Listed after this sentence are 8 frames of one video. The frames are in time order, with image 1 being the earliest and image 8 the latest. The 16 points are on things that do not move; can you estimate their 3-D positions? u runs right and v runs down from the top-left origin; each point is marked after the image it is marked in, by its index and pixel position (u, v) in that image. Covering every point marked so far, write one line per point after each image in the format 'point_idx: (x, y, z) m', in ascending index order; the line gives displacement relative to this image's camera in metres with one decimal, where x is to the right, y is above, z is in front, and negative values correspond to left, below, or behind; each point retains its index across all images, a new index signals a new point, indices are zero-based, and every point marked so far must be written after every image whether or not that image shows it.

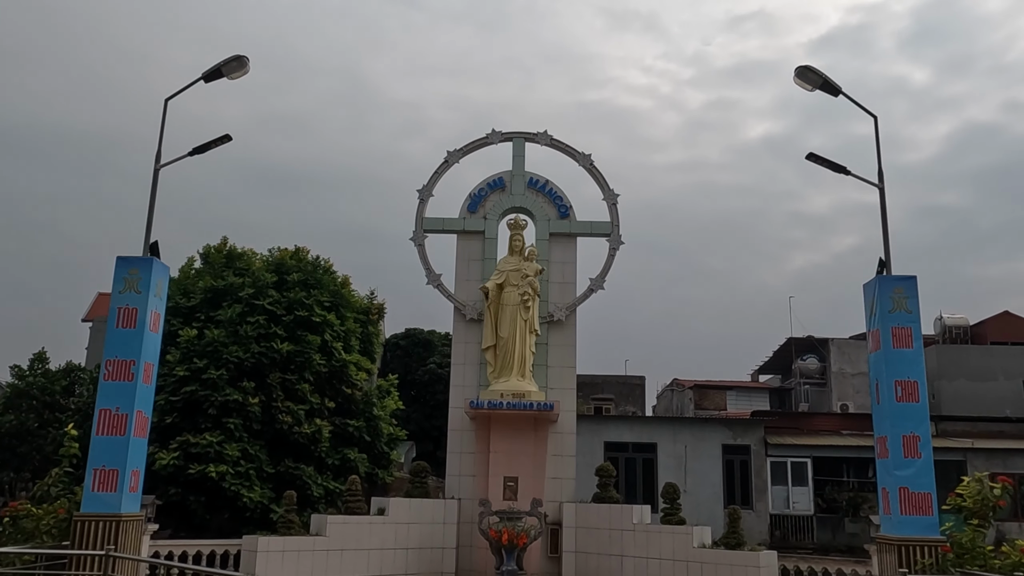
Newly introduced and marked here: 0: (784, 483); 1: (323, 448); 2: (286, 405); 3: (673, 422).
0: (+6.6, -4.7, +19.3) m
1: (-4.3, -3.7, +18.5) m
2: (-5.1, -2.7, +18.1) m
3: (+3.9, -3.3, +19.5) m
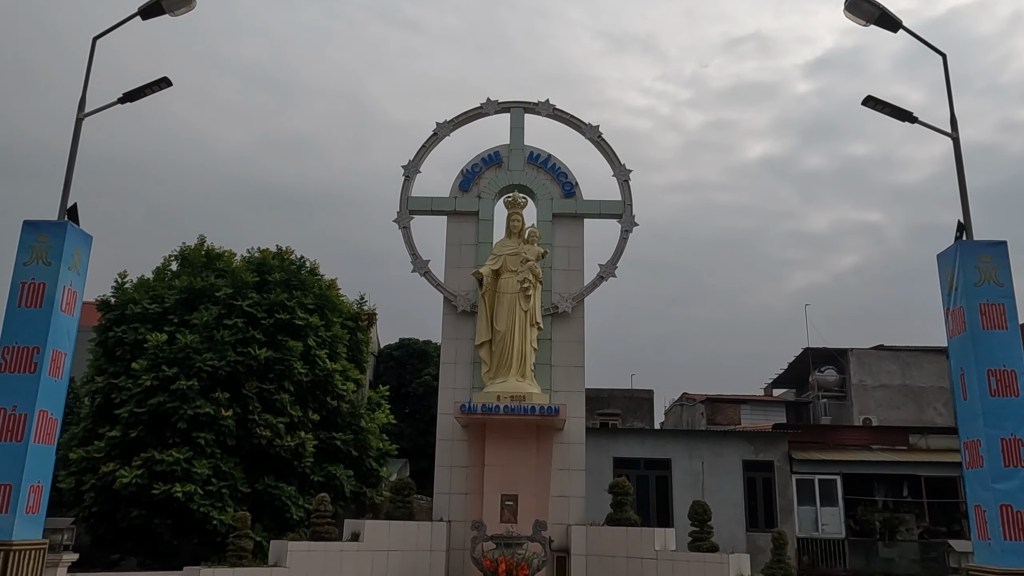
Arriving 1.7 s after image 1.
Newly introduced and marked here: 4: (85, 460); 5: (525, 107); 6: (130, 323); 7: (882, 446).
0: (+6.6, -4.7, +17.5) m
1: (-4.3, -3.7, +16.9) m
2: (-5.1, -2.7, +16.4) m
3: (+3.9, -3.3, +17.8) m
4: (-8.2, -3.3, +15.3) m
5: (+0.2, +2.6, +11.6) m
6: (-8.3, -0.8, +17.1) m
7: (+8.8, -3.8, +19.1) m
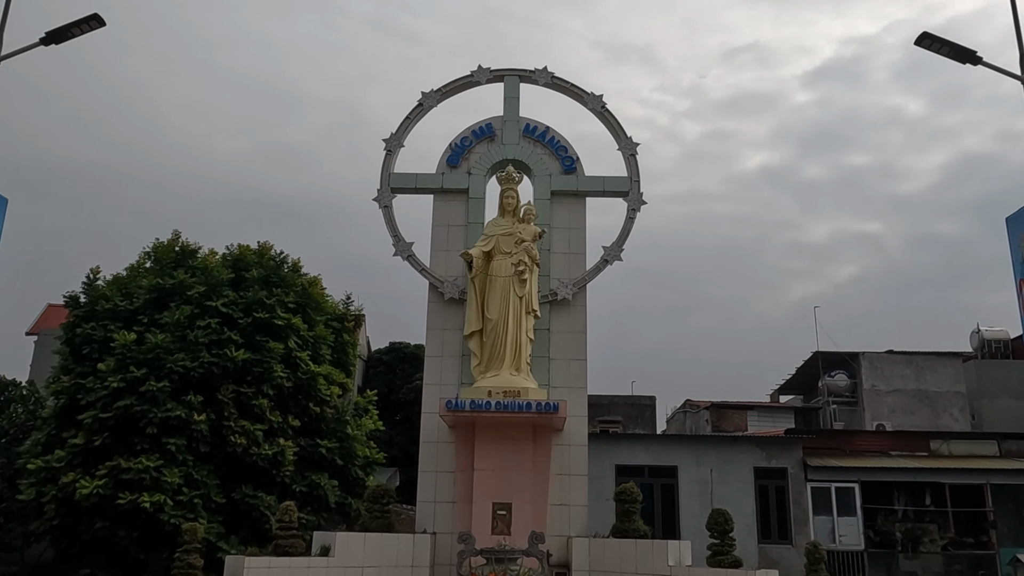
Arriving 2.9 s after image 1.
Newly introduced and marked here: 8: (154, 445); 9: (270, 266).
0: (+6.5, -4.6, +16.4) m
1: (-4.4, -3.7, +15.7) m
2: (-5.2, -2.6, +15.3) m
3: (+3.8, -3.2, +16.7) m
4: (-8.3, -3.2, +14.2) m
5: (+0.1, +2.8, +10.6) m
6: (-8.4, -0.7, +16.0) m
7: (+8.7, -3.7, +18.0) m
8: (-6.7, -2.9, +14.8) m
9: (-5.3, +0.5, +17.3) m
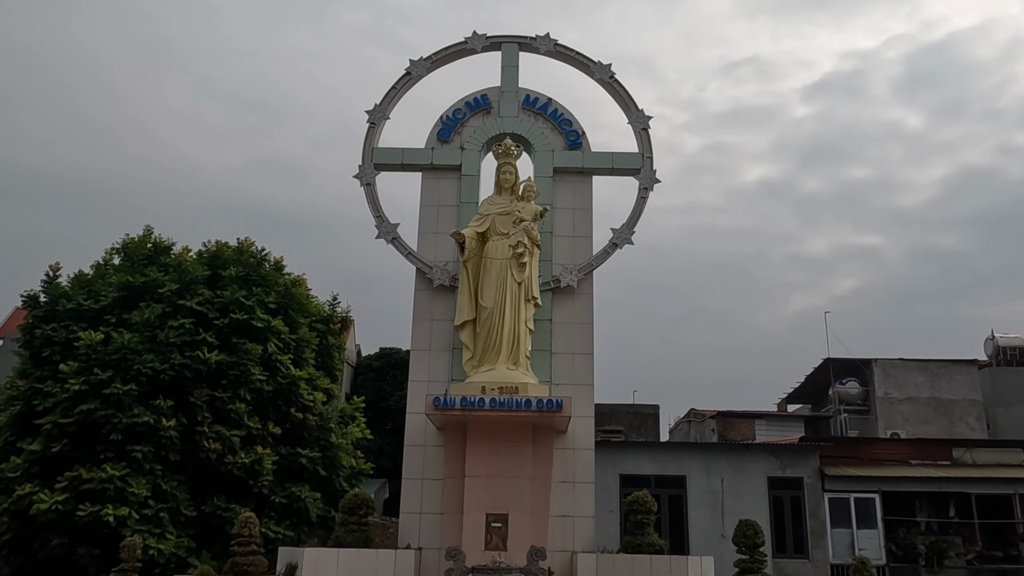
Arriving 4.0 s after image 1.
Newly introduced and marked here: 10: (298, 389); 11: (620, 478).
0: (+6.5, -4.6, +15.4) m
1: (-4.5, -3.6, +14.7) m
2: (-5.2, -2.6, +14.3) m
3: (+3.8, -3.2, +15.7) m
4: (-8.3, -3.1, +13.1) m
5: (+0.1, +2.9, +9.7) m
6: (-8.4, -0.6, +15.1) m
7: (+8.7, -3.7, +17.0) m
8: (-6.7, -2.8, +13.8) m
9: (-5.3, +0.5, +16.3) m
10: (-4.1, -2.0, +15.7) m
11: (+2.1, -3.8, +15.7) m
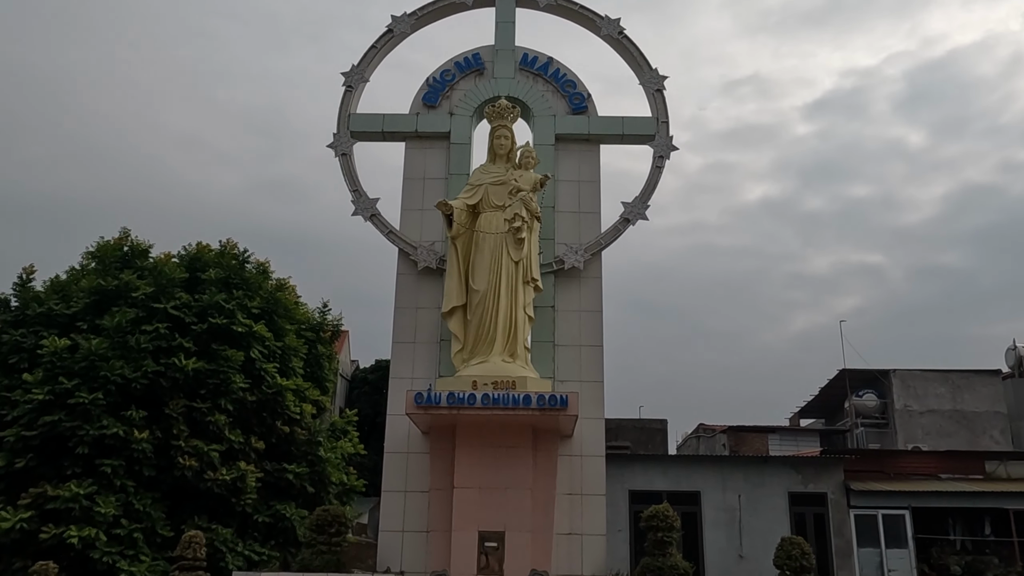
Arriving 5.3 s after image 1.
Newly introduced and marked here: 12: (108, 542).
0: (+6.5, -4.6, +14.2) m
1: (-4.5, -3.6, +13.6) m
2: (-5.3, -2.6, +13.2) m
3: (+3.8, -3.2, +14.5) m
4: (-8.3, -3.1, +12.0) m
5: (0.0, +3.1, +8.6) m
6: (-8.4, -0.7, +14.0) m
7: (+8.7, -3.7, +15.8) m
8: (-6.7, -2.8, +12.7) m
9: (-5.3, +0.5, +15.3) m
10: (-4.1, -2.1, +14.6) m
11: (+2.1, -3.8, +14.5) m
12: (-6.1, -3.8, +12.1) m
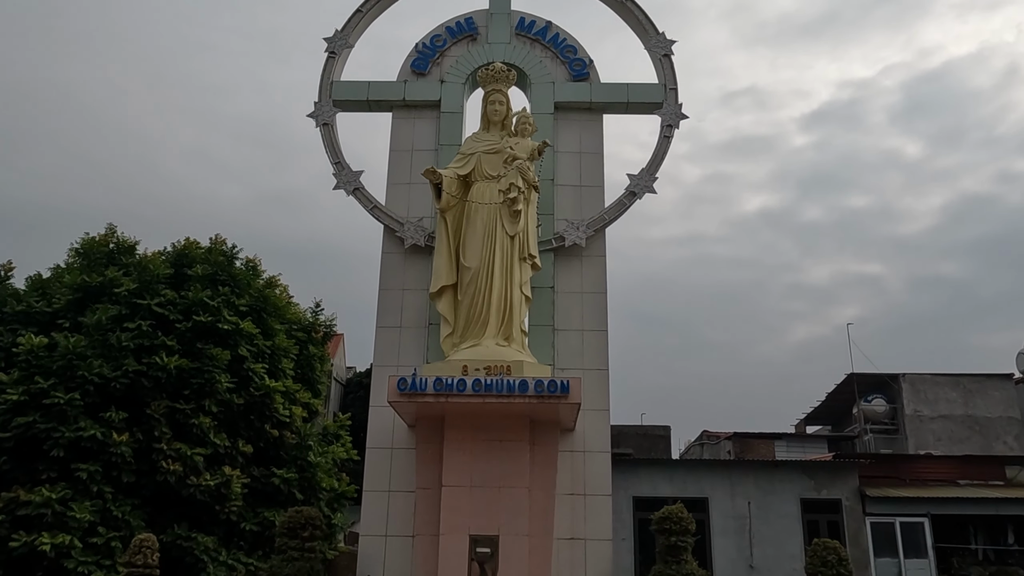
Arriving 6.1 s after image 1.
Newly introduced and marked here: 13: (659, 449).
0: (+6.4, -4.5, +13.5) m
1: (-4.5, -3.6, +12.9) m
2: (-5.3, -2.5, +12.5) m
3: (+3.8, -3.2, +13.9) m
4: (-8.4, -3.0, +11.3) m
5: (0.0, +3.2, +8.0) m
6: (-8.5, -0.6, +13.3) m
7: (+8.7, -3.6, +15.1) m
8: (-6.8, -2.8, +12.0) m
9: (-5.4, +0.5, +14.6) m
10: (-4.2, -2.0, +13.9) m
11: (+2.1, -3.7, +13.8) m
12: (-6.1, -3.8, +11.4) m
13: (+3.7, -4.0, +19.9) m
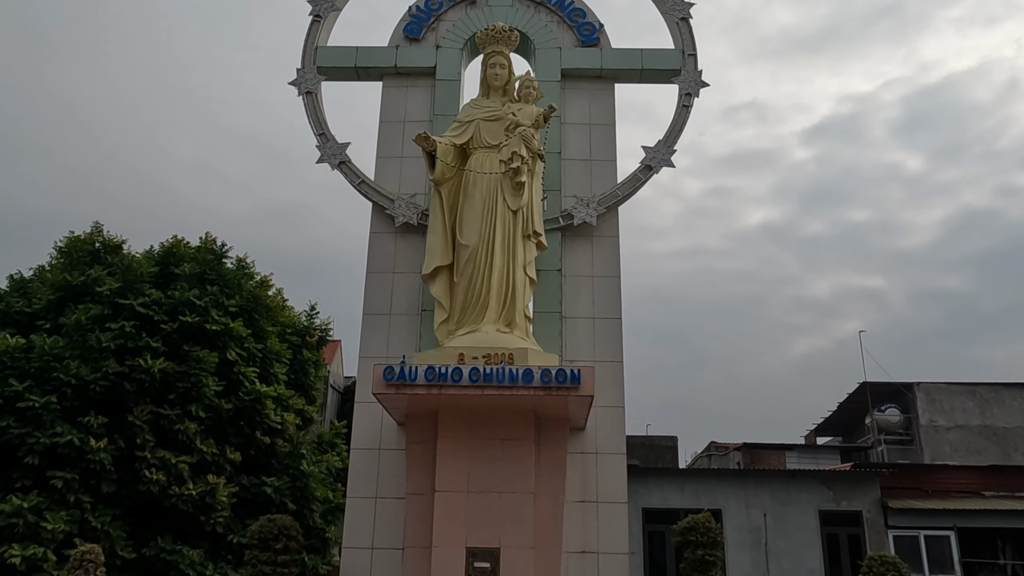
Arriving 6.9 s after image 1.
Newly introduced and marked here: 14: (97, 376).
0: (+6.5, -4.5, +12.7) m
1: (-4.5, -3.5, +12.1) m
2: (-5.3, -2.5, +11.8) m
3: (+3.8, -3.2, +13.1) m
4: (-8.3, -3.0, +10.6) m
5: (0.0, +3.3, +7.4) m
6: (-8.5, -0.6, +12.6) m
7: (+8.7, -3.7, +14.3) m
8: (-6.7, -2.7, +11.3) m
9: (-5.3, +0.5, +14.0) m
10: (-4.1, -2.0, +13.2) m
11: (+2.1, -3.7, +13.0) m
12: (-6.1, -3.7, +10.7) m
13: (+3.7, -4.1, +19.1) m
14: (-6.1, -1.3, +11.8) m
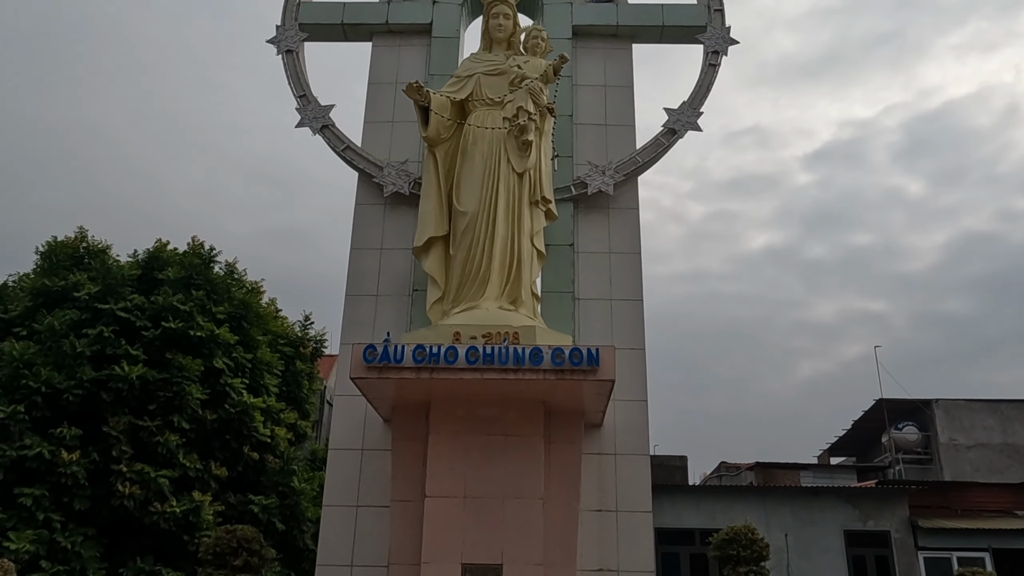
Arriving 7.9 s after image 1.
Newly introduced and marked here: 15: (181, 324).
0: (+6.5, -4.5, +11.8) m
1: (-4.4, -3.6, +11.3) m
2: (-5.2, -2.5, +11.0) m
3: (+3.8, -3.2, +12.3) m
4: (-8.3, -3.0, +9.8) m
5: (+0.1, +3.4, +6.8) m
6: (-8.4, -0.7, +11.9) m
7: (+8.8, -3.8, +13.5) m
8: (-6.7, -2.7, +10.5) m
9: (-5.3, +0.4, +13.3) m
10: (-4.1, -2.1, +12.4) m
11: (+2.2, -3.8, +12.2) m
12: (-6.1, -3.7, +9.8) m
13: (+3.8, -4.3, +18.3) m
14: (-6.1, -1.3, +11.0) m
15: (-5.0, -0.5, +12.1) m
